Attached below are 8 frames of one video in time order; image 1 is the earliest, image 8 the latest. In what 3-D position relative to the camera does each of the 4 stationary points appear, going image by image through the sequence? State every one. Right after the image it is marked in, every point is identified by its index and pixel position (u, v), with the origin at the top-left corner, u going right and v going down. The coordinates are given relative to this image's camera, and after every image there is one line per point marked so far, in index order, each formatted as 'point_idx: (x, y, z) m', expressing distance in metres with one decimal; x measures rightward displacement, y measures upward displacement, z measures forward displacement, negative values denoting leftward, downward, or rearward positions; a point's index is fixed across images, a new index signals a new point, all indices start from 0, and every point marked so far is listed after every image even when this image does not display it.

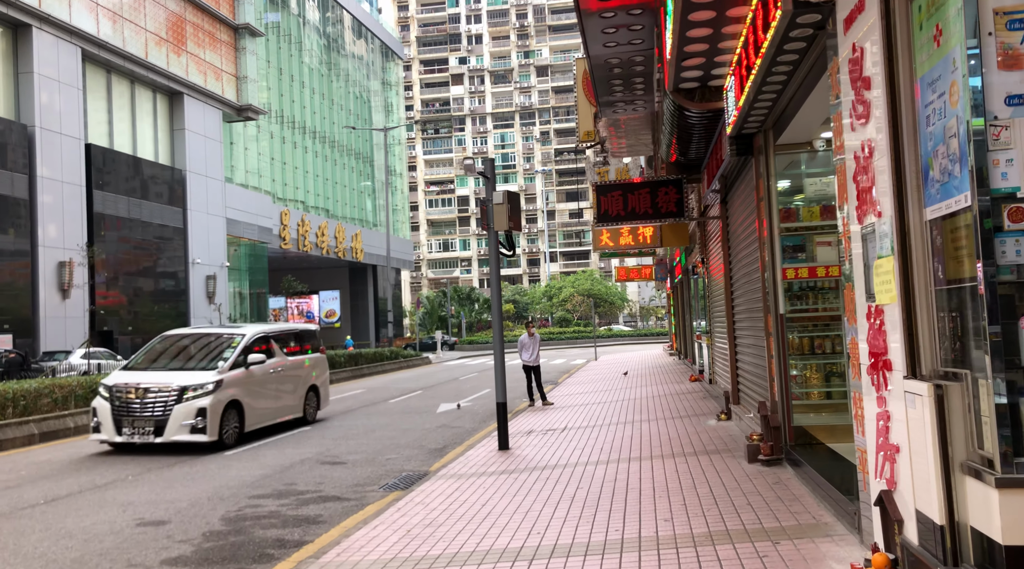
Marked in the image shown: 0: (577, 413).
0: (+1.1, -2.0, +14.0) m
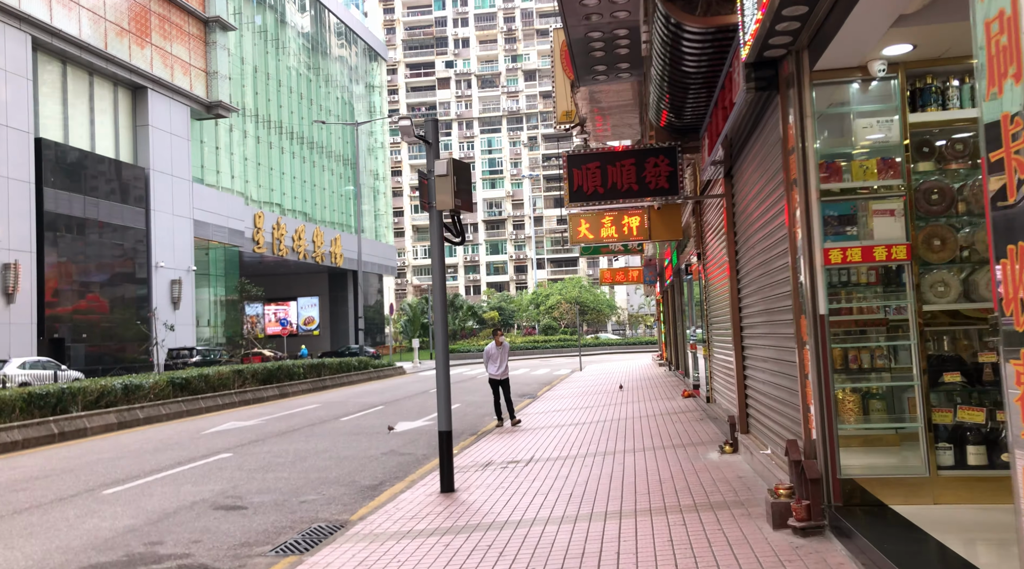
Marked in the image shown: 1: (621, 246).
0: (+0.5, -2.0, +11.8) m
1: (+2.0, +0.7, +16.3) m
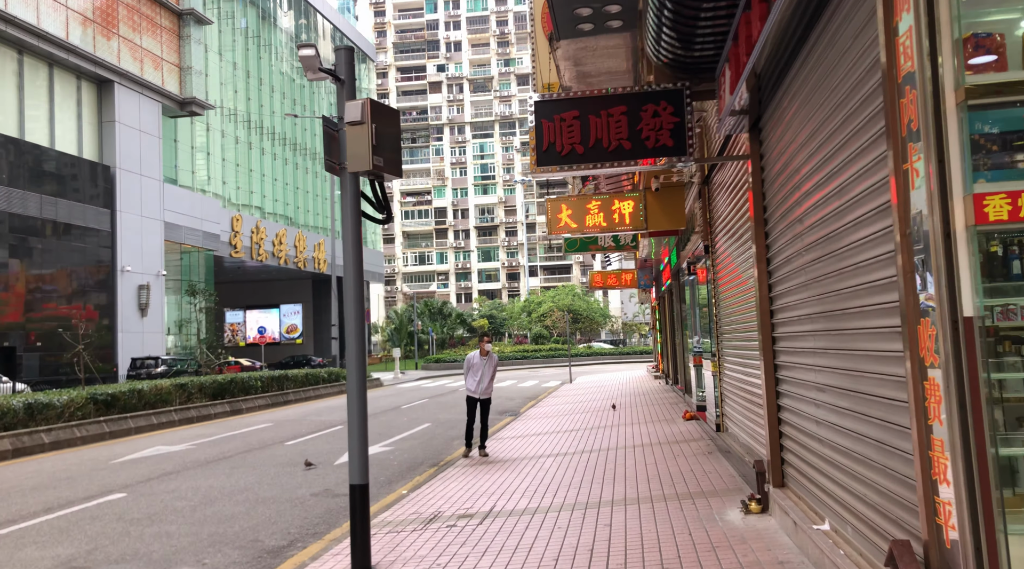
0: (+0.1, -2.0, +9.4) m
1: (+1.6, +0.7, +14.0) m
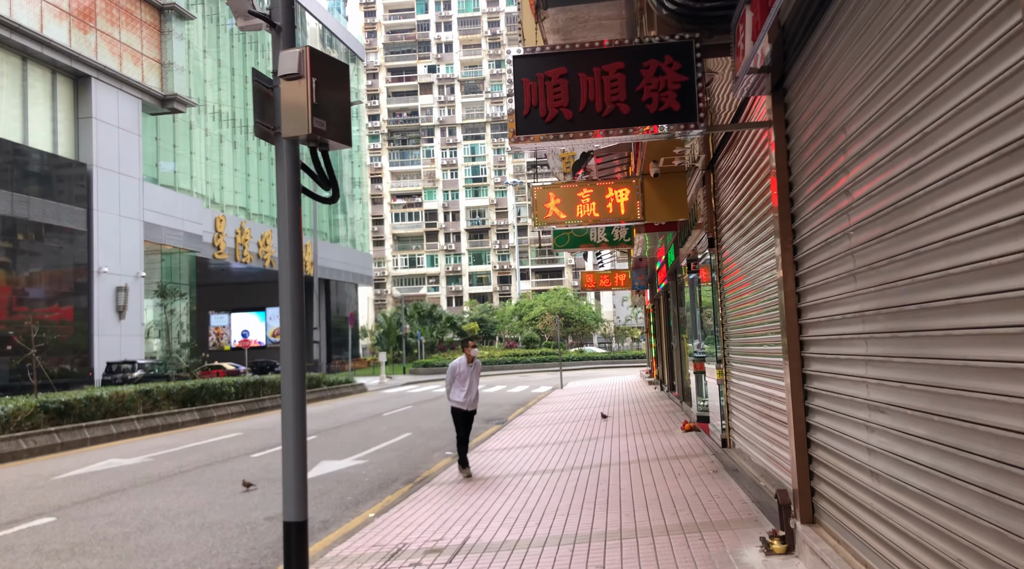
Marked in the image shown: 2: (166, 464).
0: (-0.1, -2.0, +8.4) m
1: (+1.4, +0.7, +13.0) m
2: (-4.9, -2.6, +12.7) m
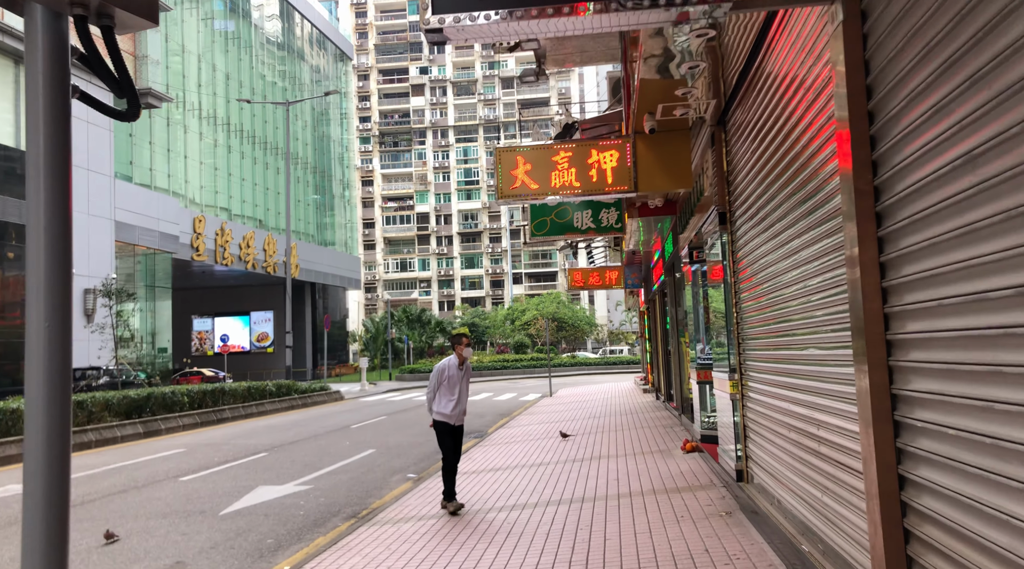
0: (-0.4, -1.9, +6.4) m
1: (+1.0, +0.8, +11.1) m
2: (-5.3, -2.5, +10.7) m
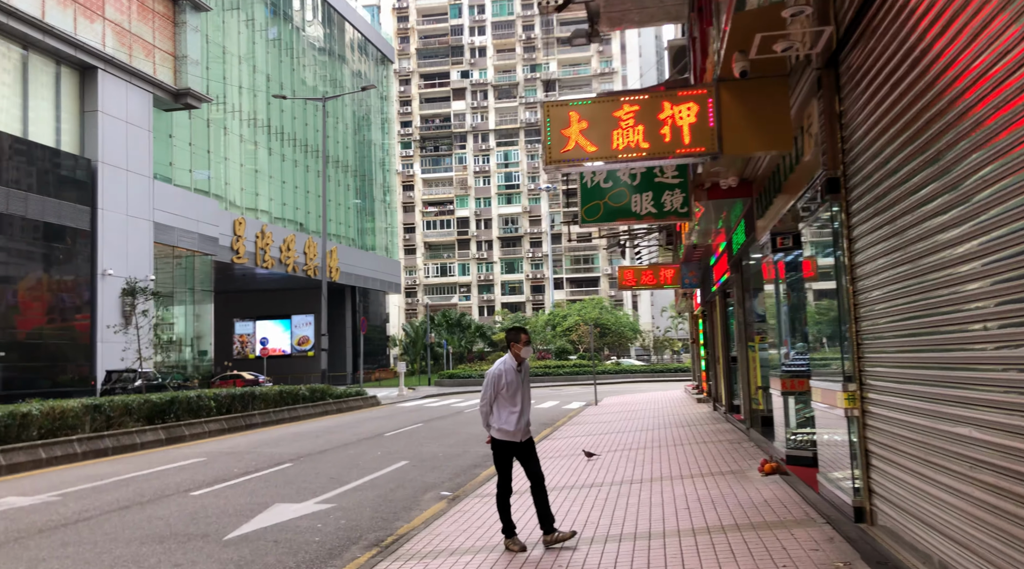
0: (-0.1, -1.8, +5.2) m
1: (+1.5, +0.8, +9.7) m
2: (-4.8, -2.4, +9.7) m
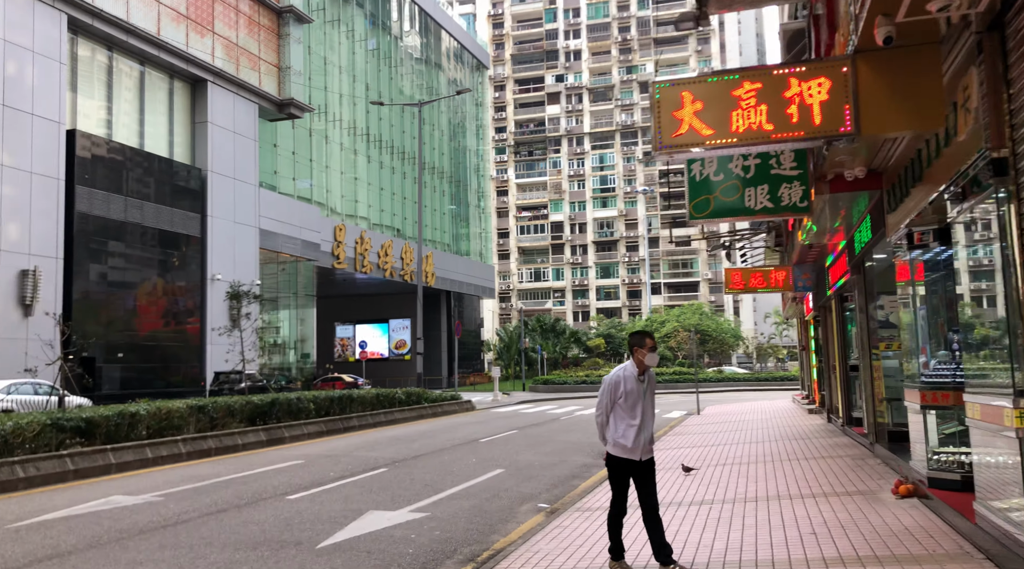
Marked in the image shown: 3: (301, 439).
0: (+0.5, -1.8, +4.7) m
1: (+2.6, +0.8, +9.1) m
2: (-3.7, -2.4, +9.7) m
3: (-4.2, -3.0, +17.5) m
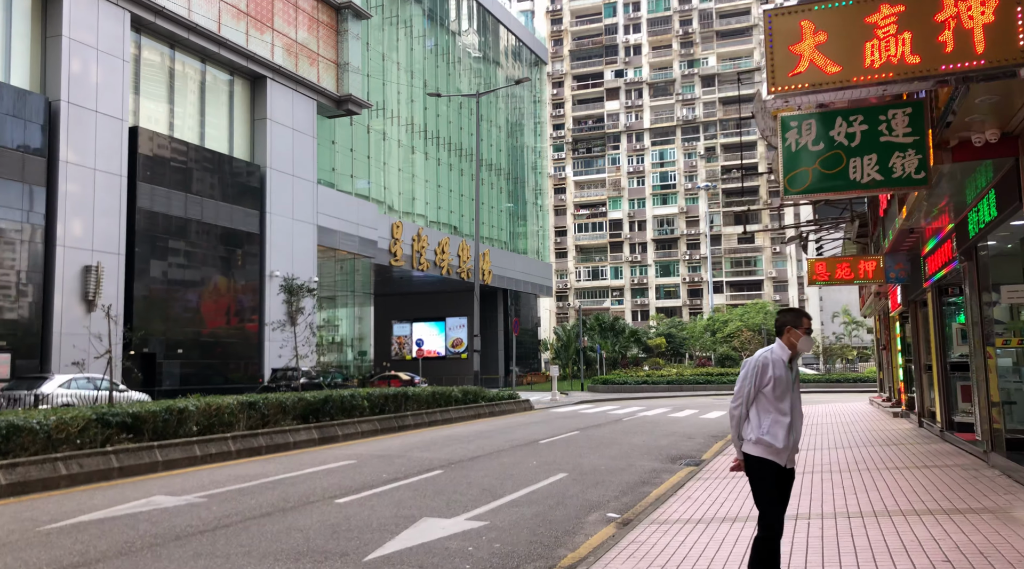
0: (+0.8, -1.7, +3.8) m
1: (+3.2, +0.9, +8.1) m
2: (-3.0, -2.3, +9.0) m
3: (-3.0, -2.9, +16.9) m
